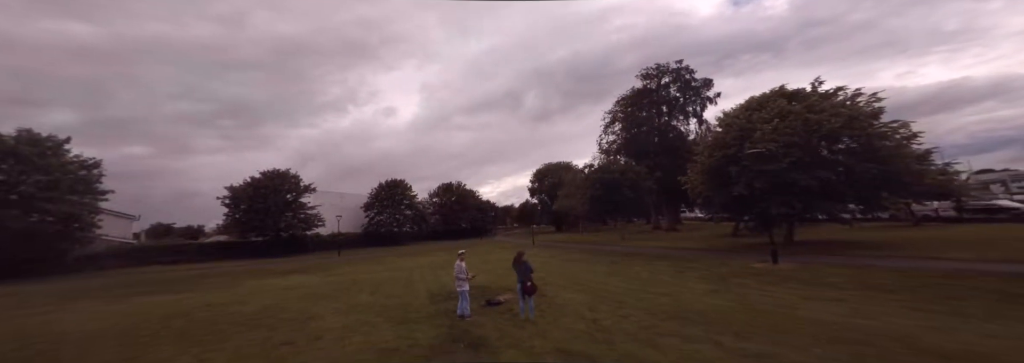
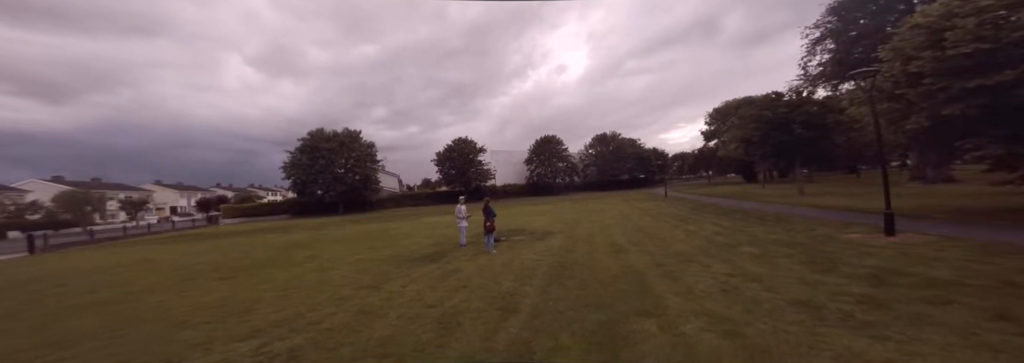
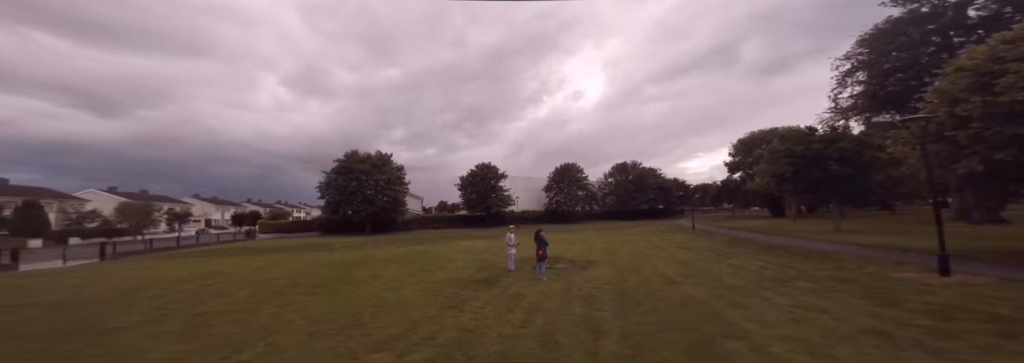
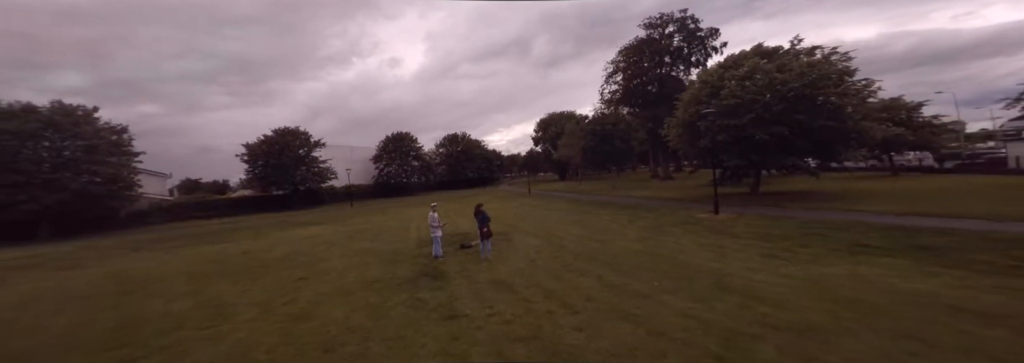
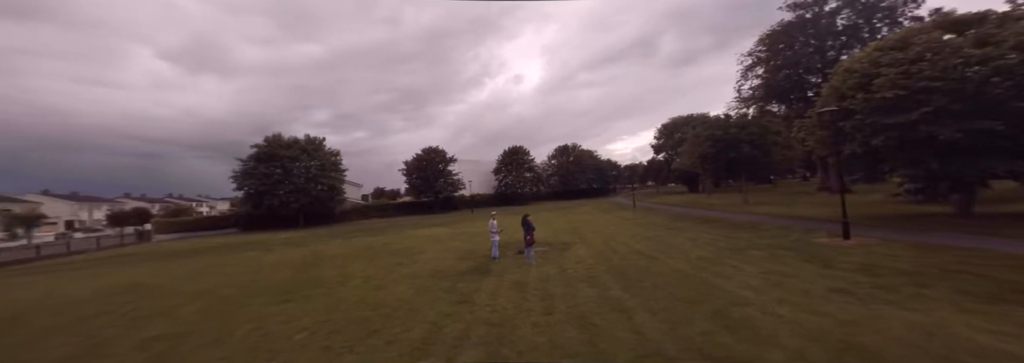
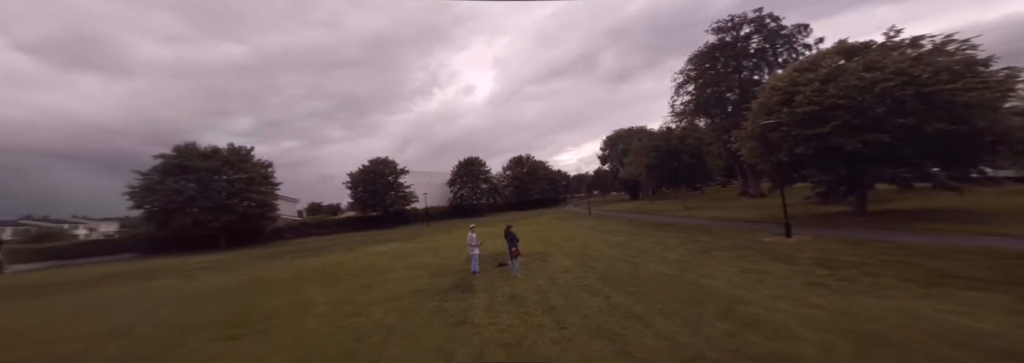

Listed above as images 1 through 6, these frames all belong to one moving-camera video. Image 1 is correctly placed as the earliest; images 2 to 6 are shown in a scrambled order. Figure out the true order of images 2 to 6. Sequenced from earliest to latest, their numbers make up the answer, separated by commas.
4, 6, 5, 3, 2
